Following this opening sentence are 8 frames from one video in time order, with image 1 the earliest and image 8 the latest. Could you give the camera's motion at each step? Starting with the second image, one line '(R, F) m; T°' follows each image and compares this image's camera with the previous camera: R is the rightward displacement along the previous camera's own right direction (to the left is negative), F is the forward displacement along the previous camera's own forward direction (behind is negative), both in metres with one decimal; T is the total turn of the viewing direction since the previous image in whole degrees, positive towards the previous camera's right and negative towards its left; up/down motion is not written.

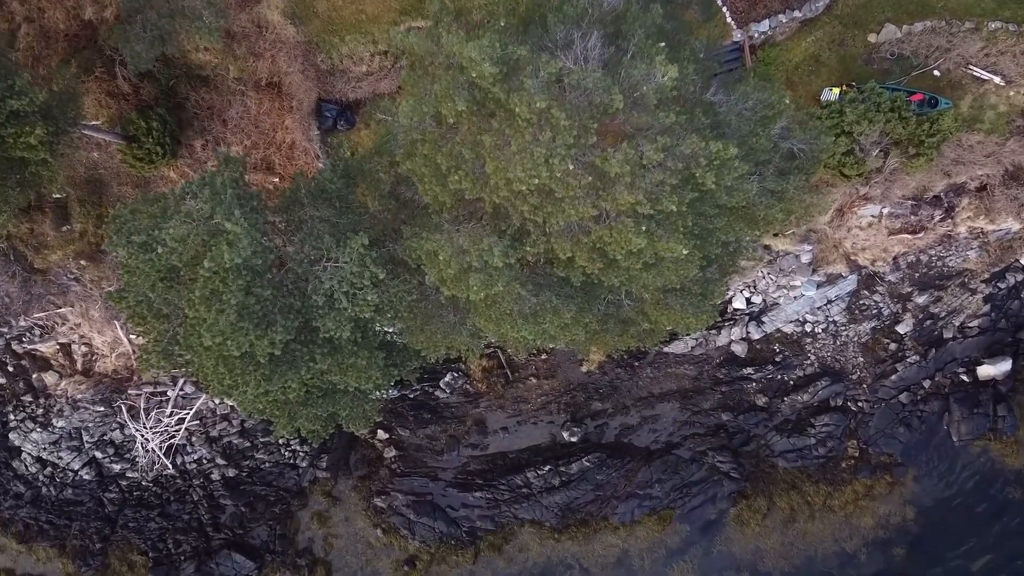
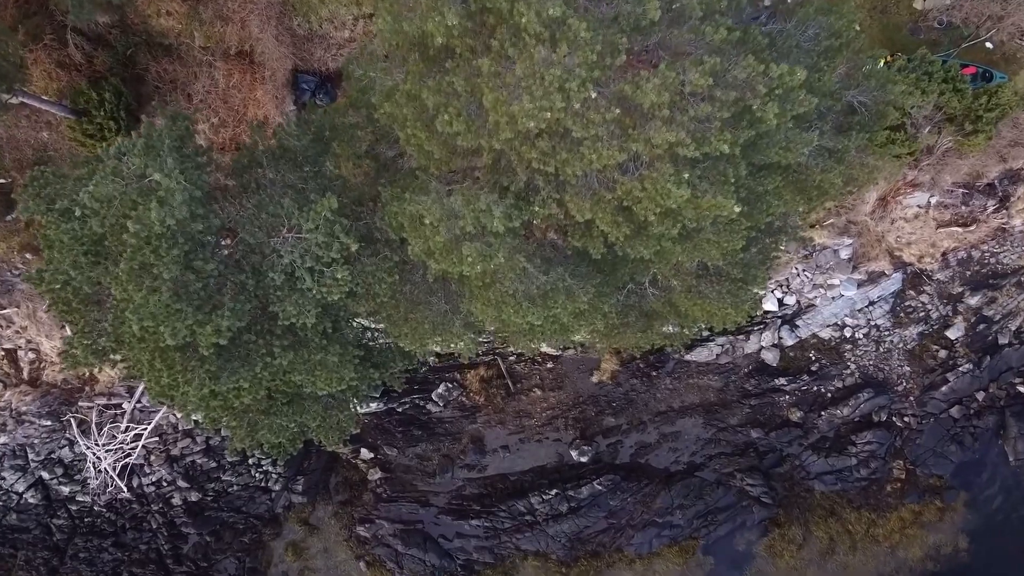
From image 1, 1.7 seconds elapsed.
(-0.1, +3.2) m; 0°
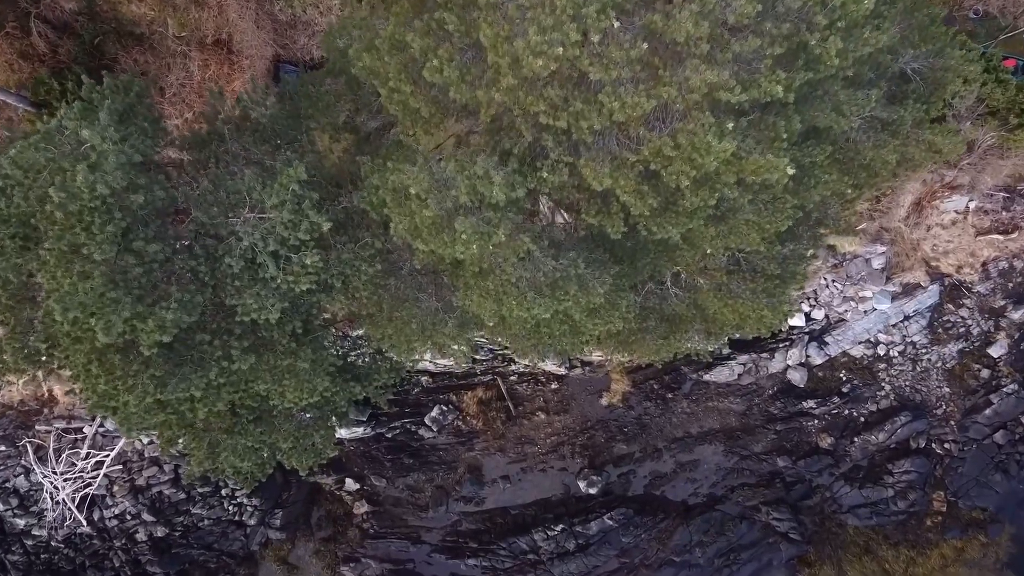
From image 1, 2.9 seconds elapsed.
(0.0, +2.2) m; 0°
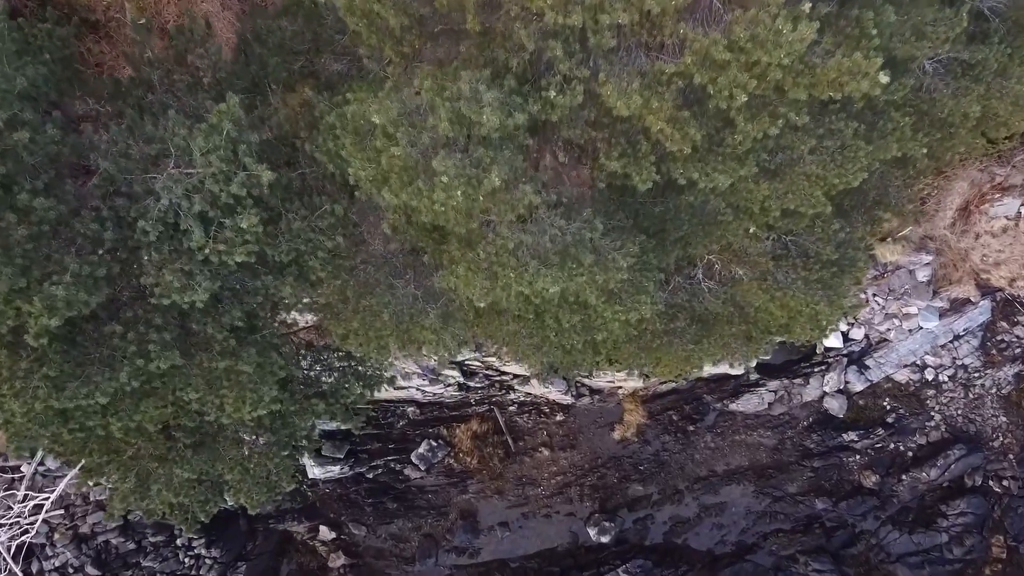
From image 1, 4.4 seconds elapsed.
(0.0, +2.6) m; 0°
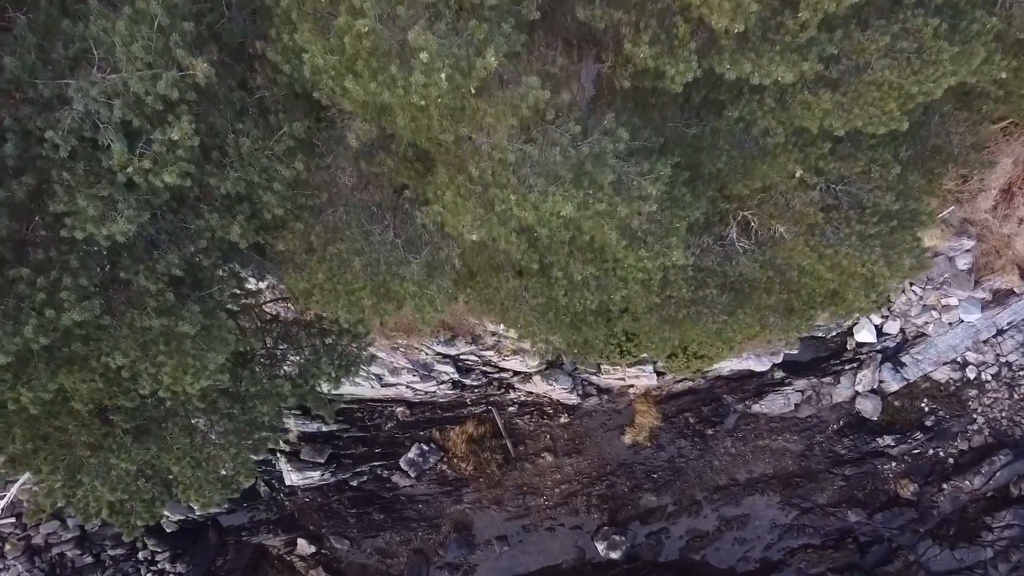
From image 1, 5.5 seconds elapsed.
(0.0, +1.8) m; 0°
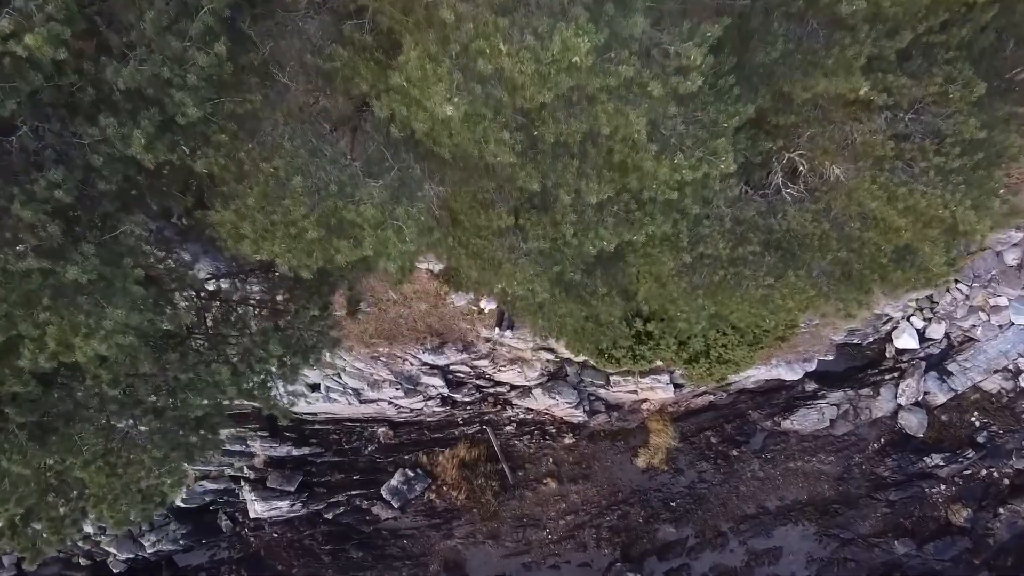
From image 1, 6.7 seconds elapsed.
(0.0, +2.0) m; 0°
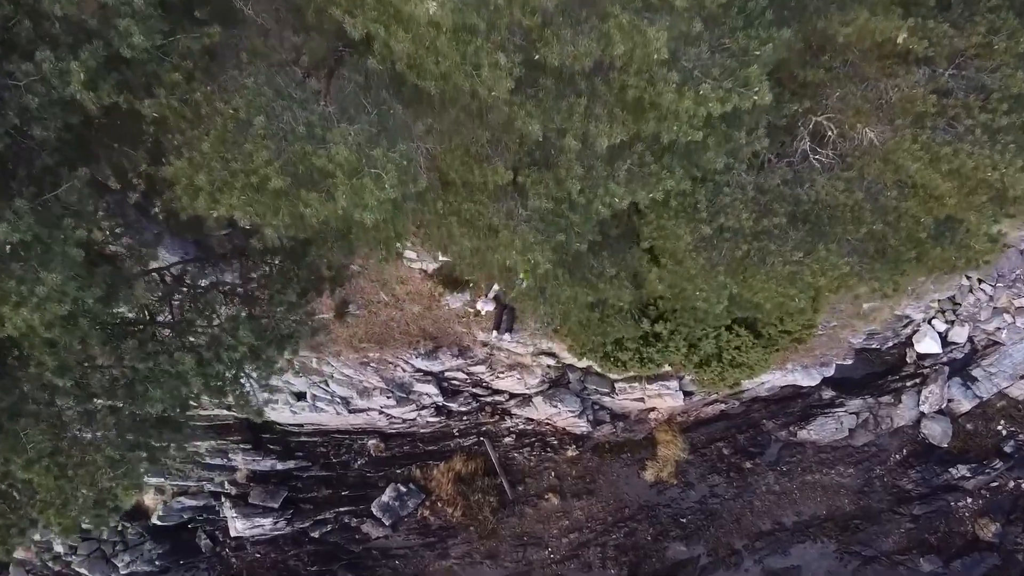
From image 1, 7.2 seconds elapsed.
(0.0, +0.9) m; 0°
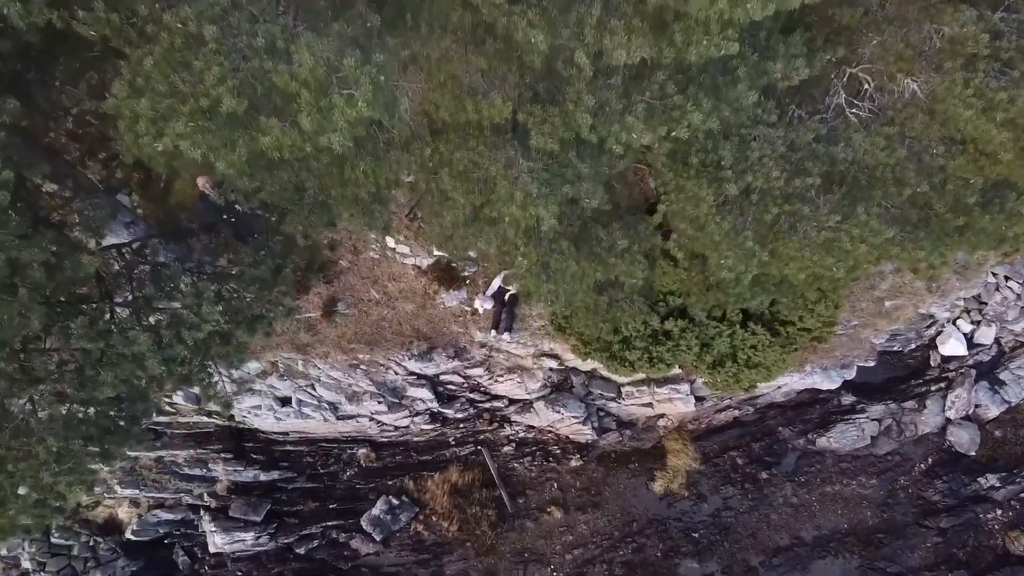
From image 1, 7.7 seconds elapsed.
(0.0, +0.9) m; 0°
